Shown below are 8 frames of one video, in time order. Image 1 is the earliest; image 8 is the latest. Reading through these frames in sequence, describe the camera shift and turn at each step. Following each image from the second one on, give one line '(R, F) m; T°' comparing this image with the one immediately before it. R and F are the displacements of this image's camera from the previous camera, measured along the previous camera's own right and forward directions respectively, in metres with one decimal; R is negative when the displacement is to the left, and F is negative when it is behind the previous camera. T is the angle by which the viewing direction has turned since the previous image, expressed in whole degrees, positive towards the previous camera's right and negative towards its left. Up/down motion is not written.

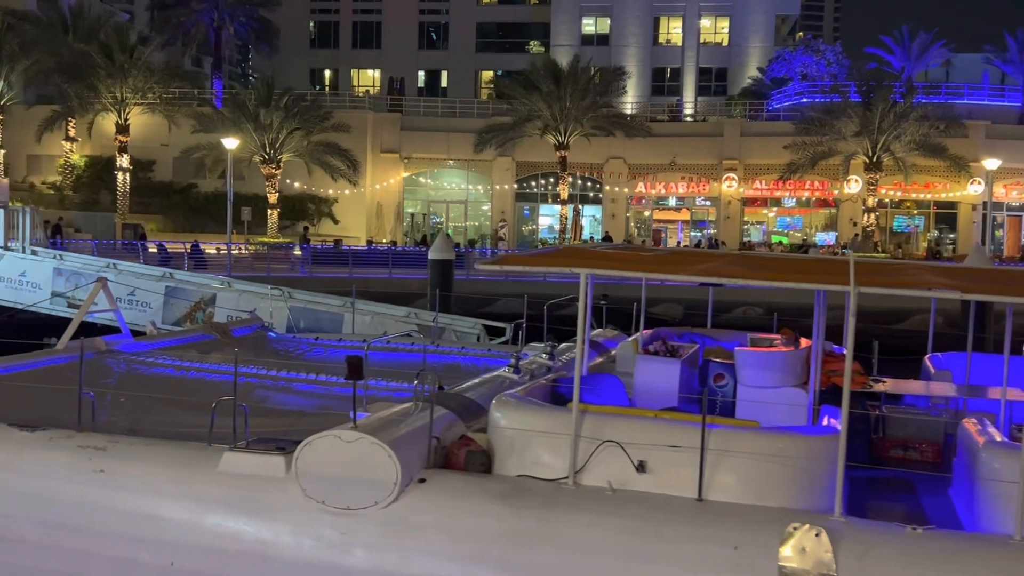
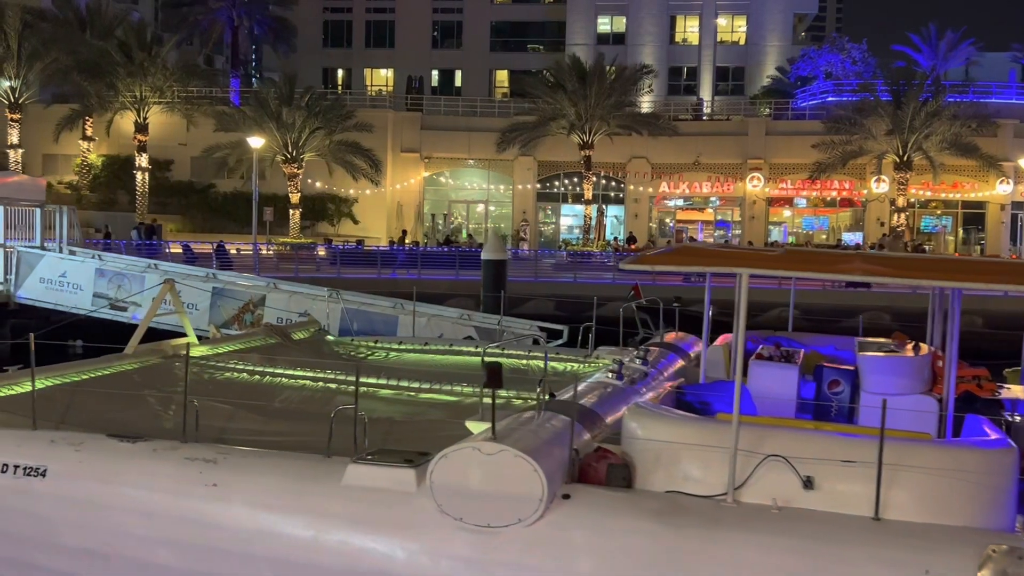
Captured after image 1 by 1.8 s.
(-0.7, +0.4) m; 0°
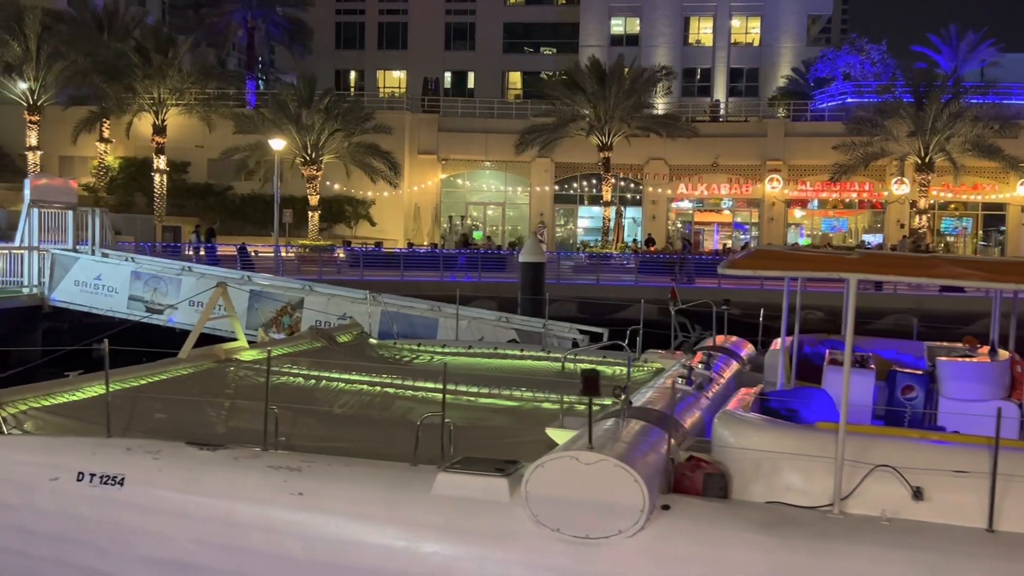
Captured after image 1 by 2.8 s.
(-0.5, +0.1) m; 0°
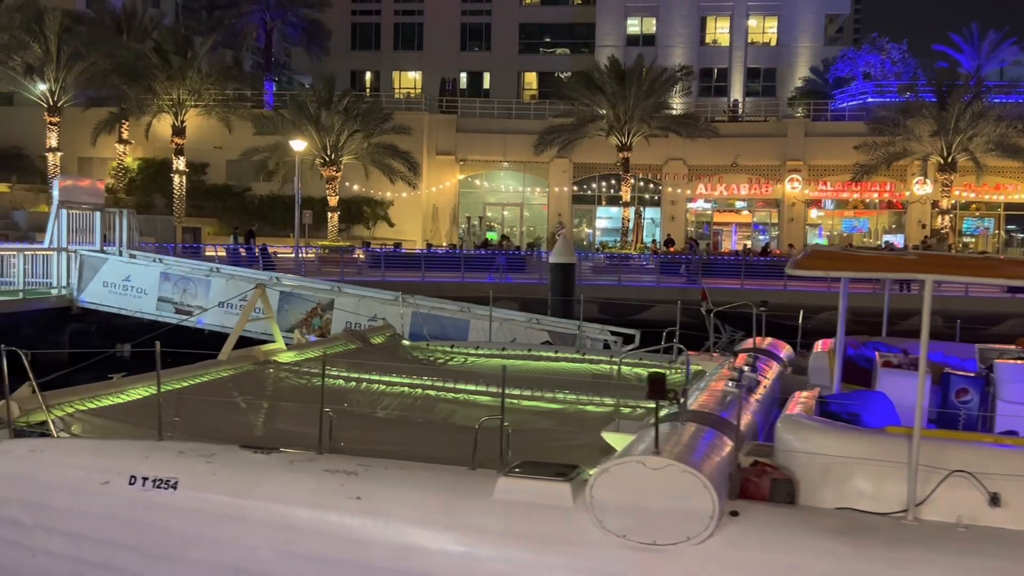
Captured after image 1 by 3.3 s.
(-0.3, +0.1) m; -1°
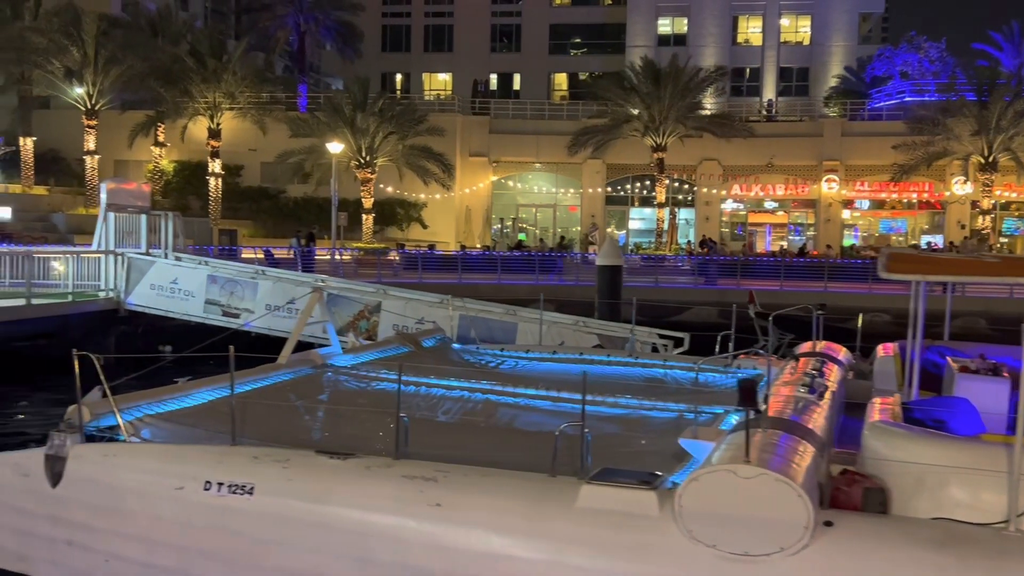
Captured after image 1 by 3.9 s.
(-0.3, +0.1) m; -1°
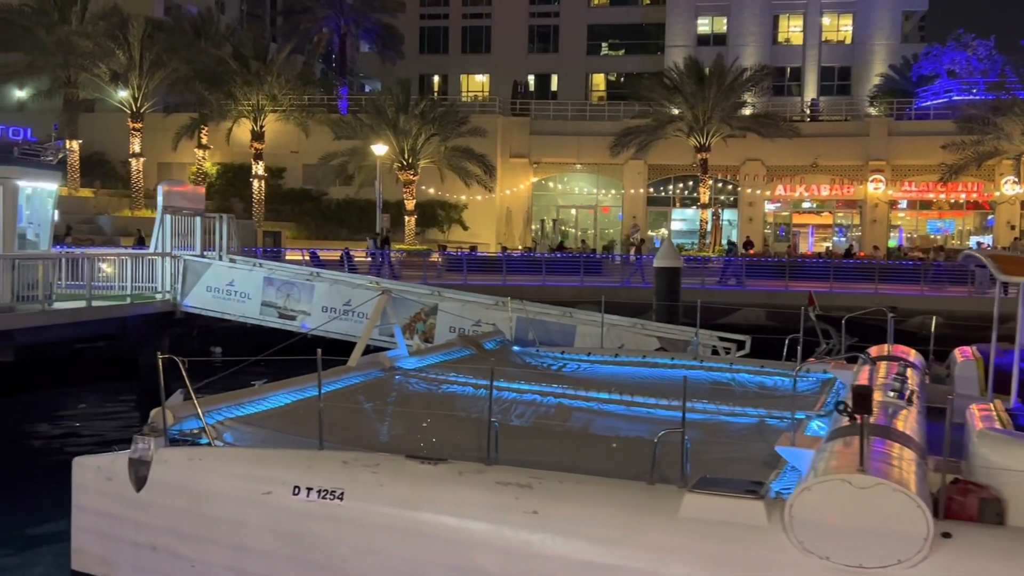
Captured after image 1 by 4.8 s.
(-0.3, +0.1) m; -2°
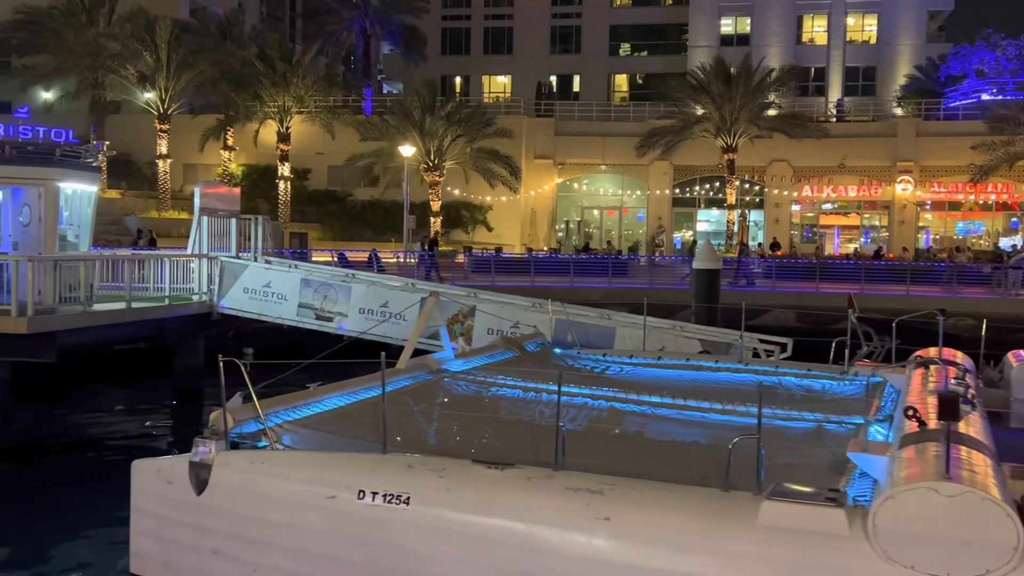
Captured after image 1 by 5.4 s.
(-0.3, +0.1) m; -1°
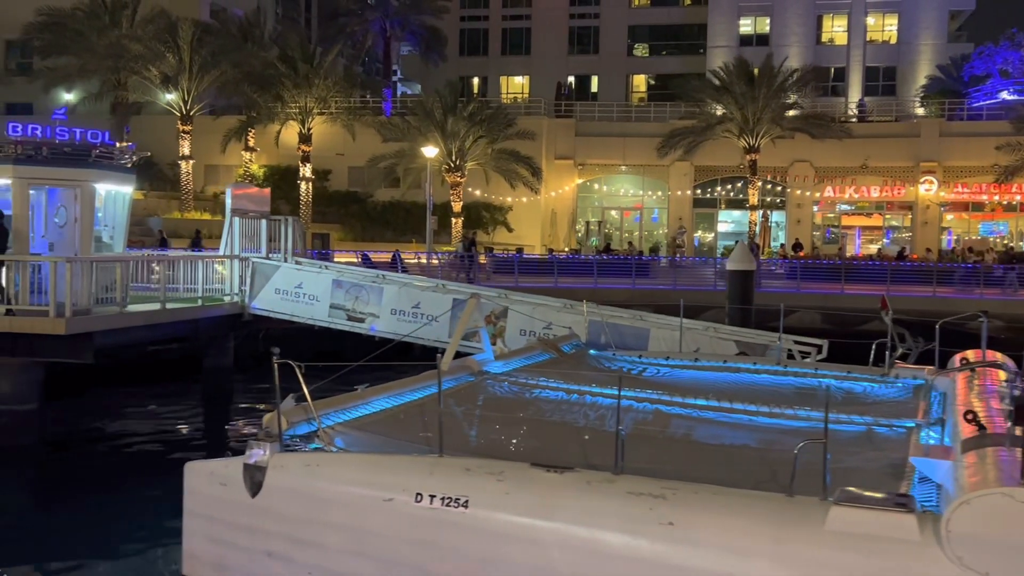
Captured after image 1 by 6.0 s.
(-0.2, 0.0) m; -1°
